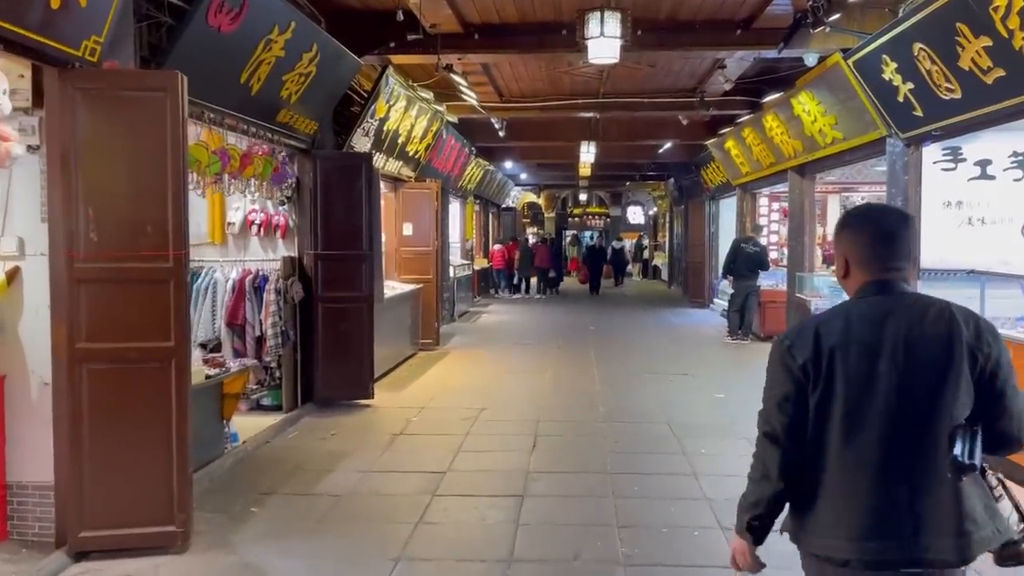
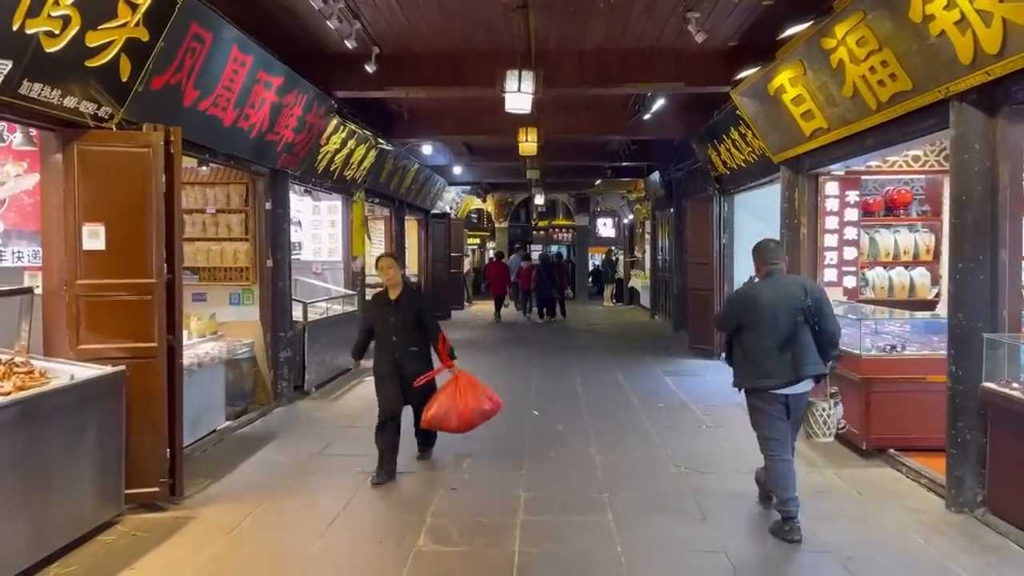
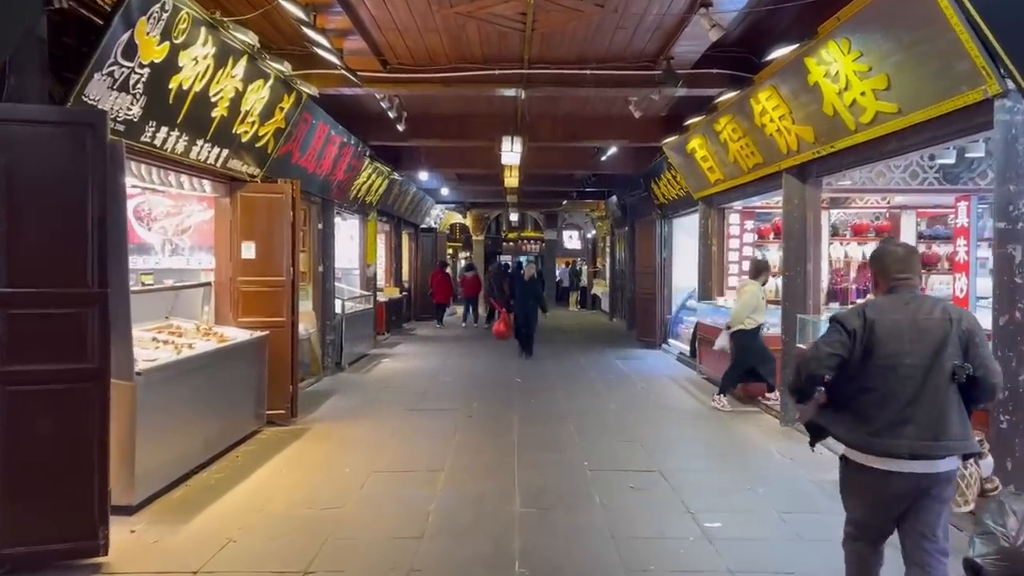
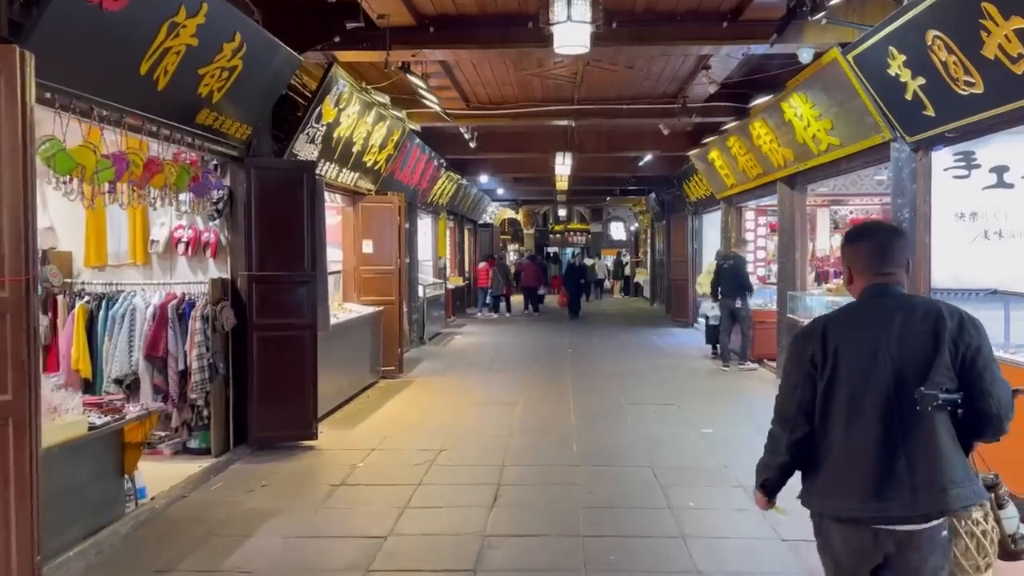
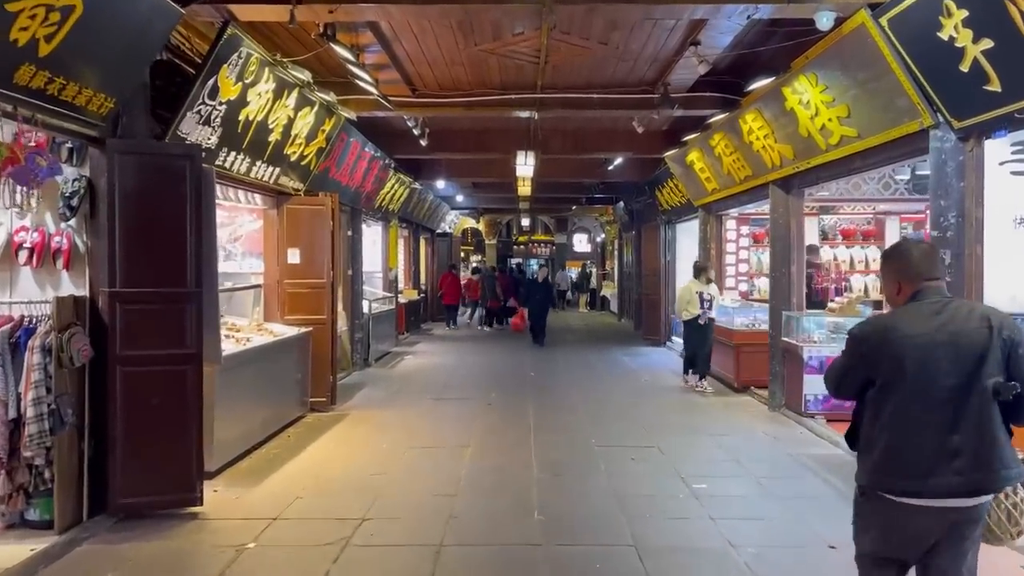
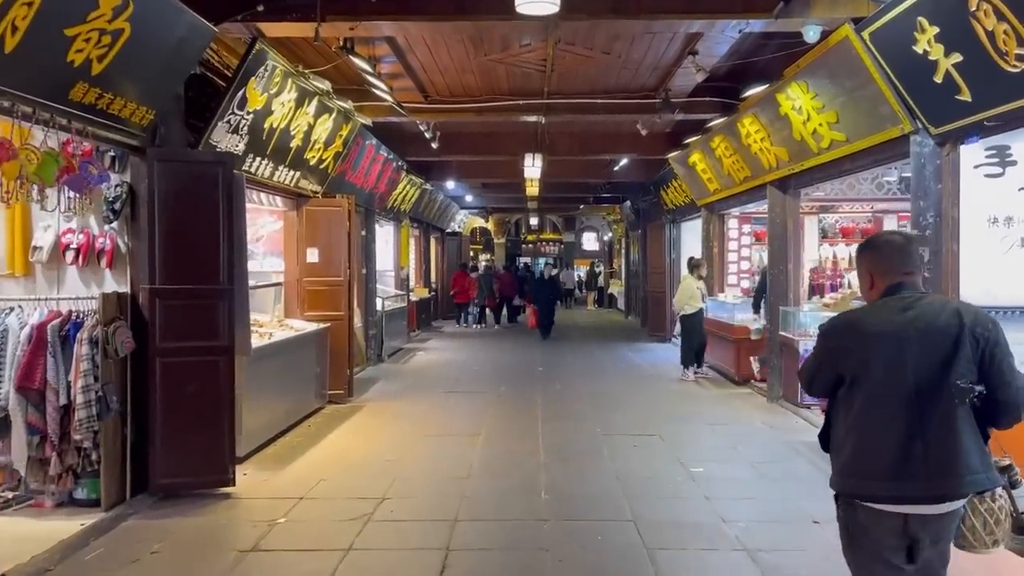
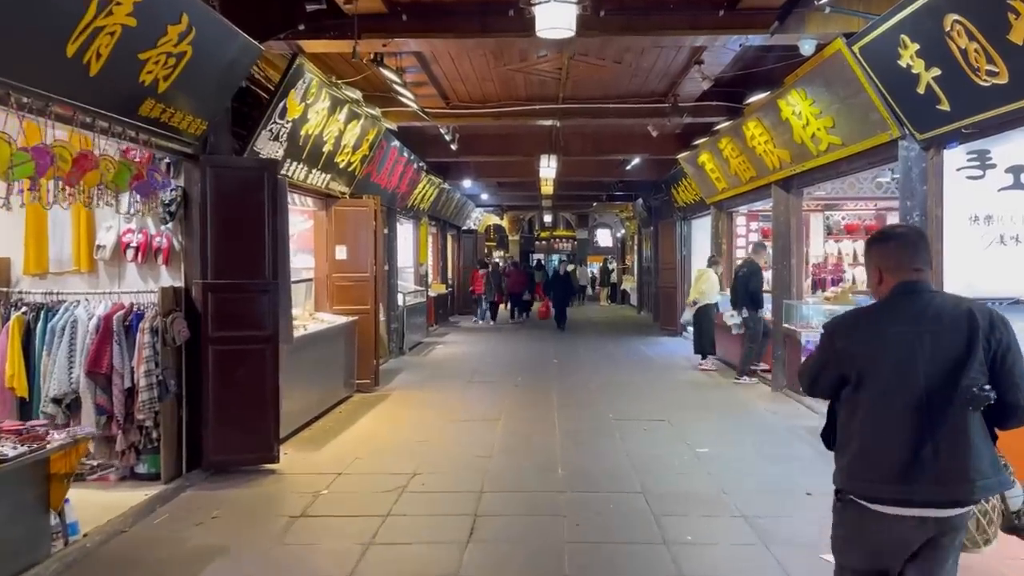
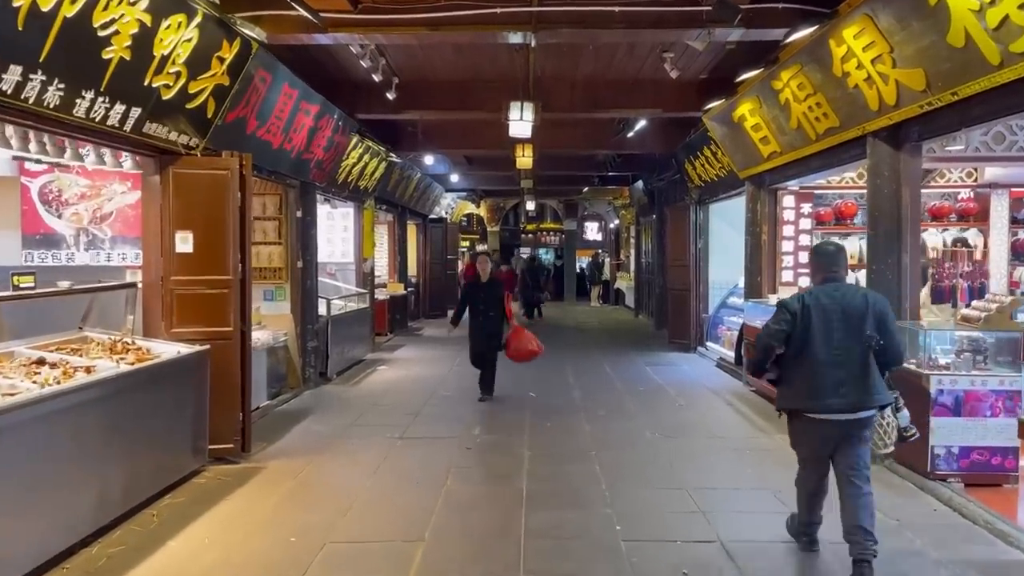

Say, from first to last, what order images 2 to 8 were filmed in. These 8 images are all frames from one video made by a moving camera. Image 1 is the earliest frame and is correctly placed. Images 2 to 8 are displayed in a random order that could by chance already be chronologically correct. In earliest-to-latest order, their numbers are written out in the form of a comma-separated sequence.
4, 7, 6, 5, 3, 8, 2
